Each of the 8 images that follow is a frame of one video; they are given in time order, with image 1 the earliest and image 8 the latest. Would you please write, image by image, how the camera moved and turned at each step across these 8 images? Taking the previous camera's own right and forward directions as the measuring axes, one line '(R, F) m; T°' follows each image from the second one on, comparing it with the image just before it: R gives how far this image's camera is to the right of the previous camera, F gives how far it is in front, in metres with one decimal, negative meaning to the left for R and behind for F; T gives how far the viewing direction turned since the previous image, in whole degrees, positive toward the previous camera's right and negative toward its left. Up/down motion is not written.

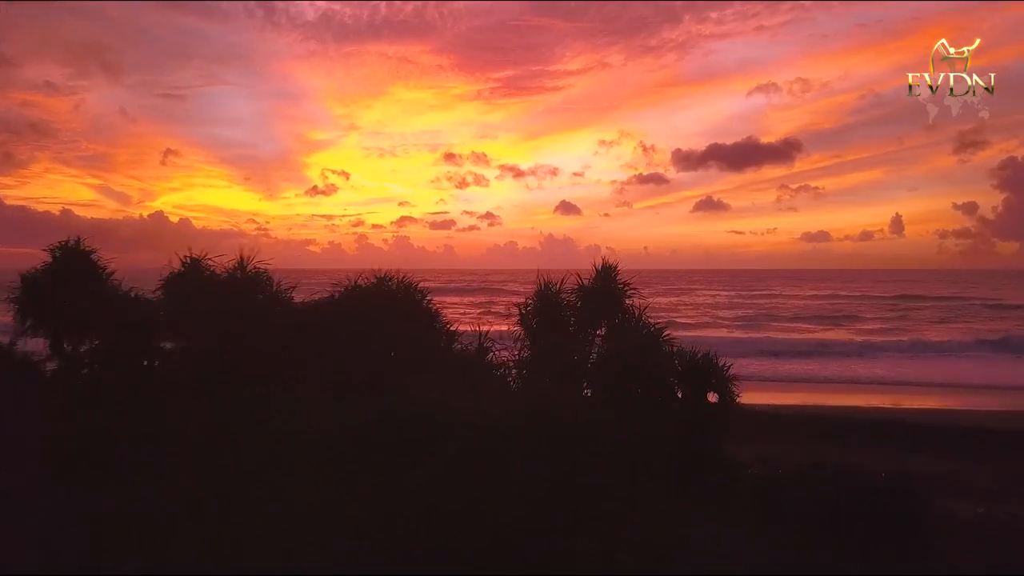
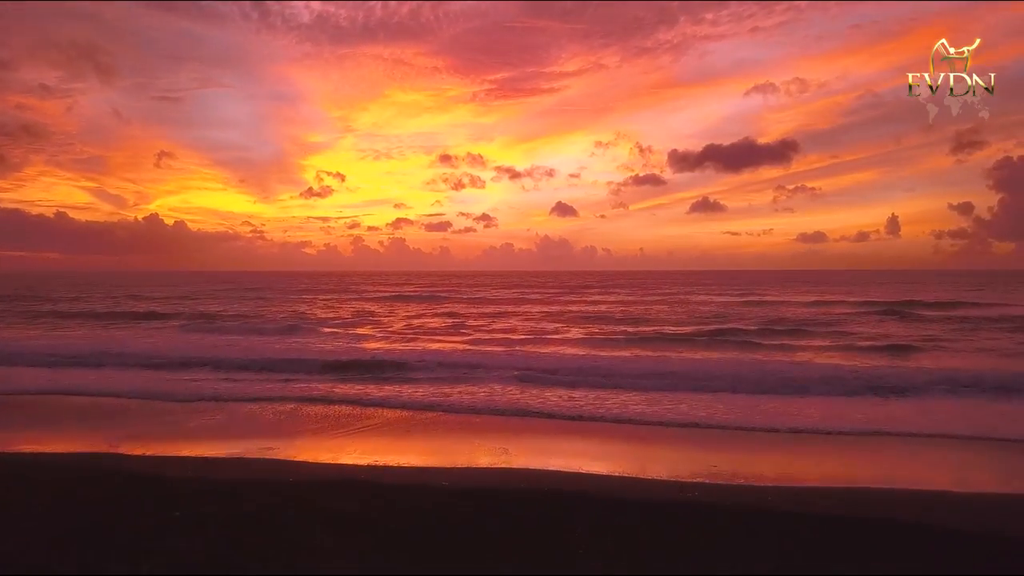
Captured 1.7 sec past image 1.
(+0.3, +2.3) m; 0°
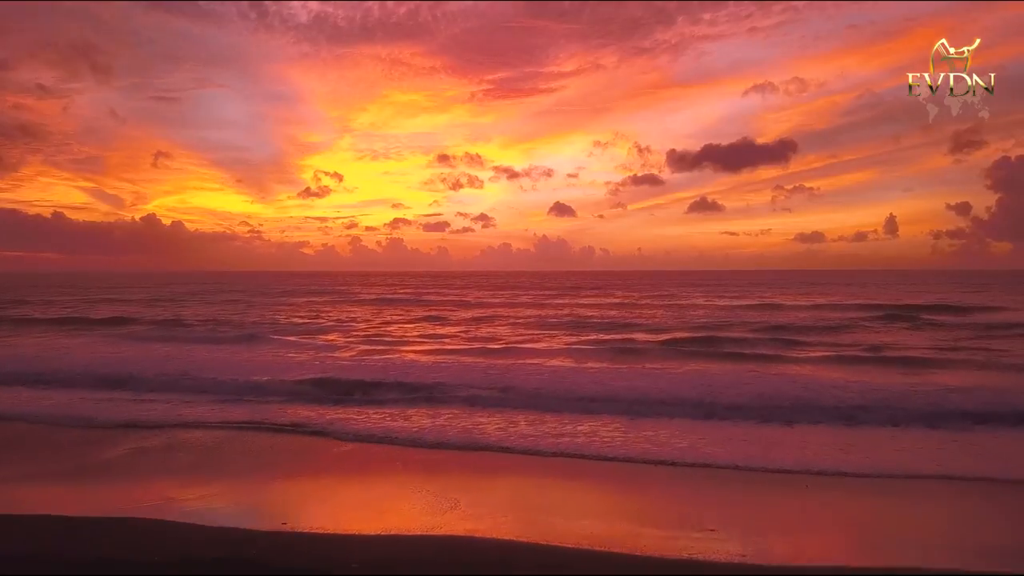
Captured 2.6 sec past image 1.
(+0.4, +1.6) m; 0°
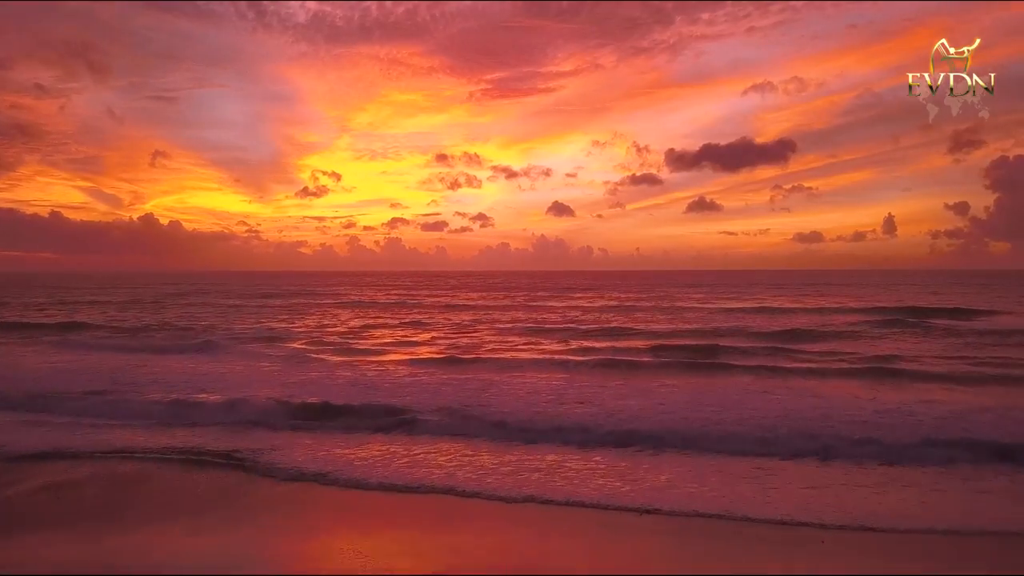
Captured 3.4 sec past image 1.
(+0.3, +1.5) m; 0°
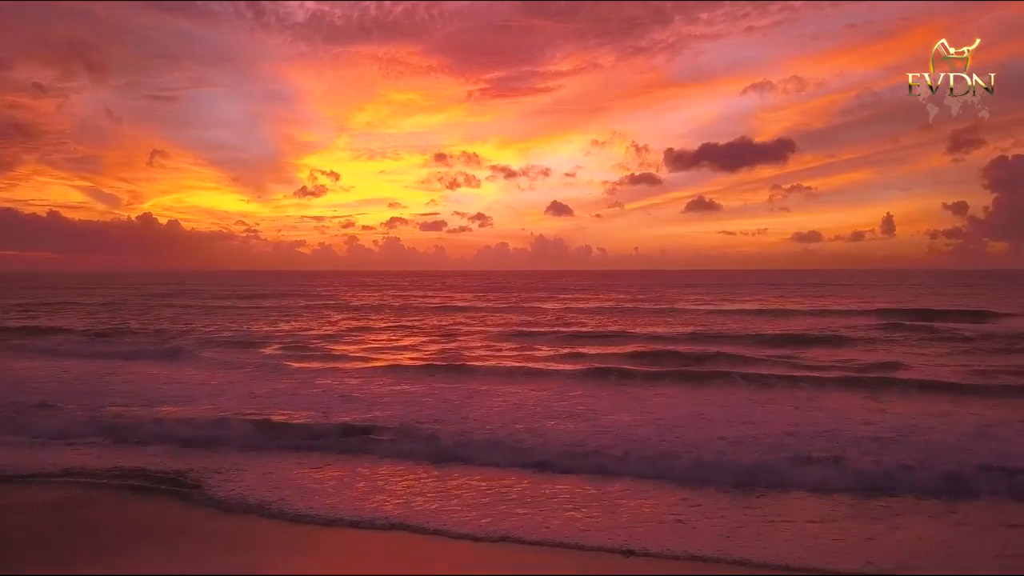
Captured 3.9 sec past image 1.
(+0.2, +1.0) m; 0°
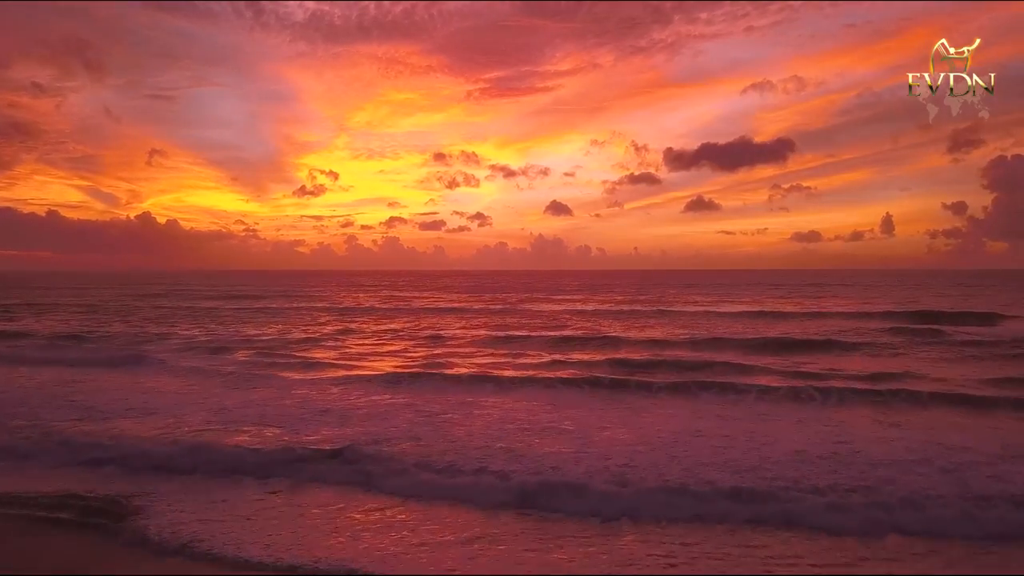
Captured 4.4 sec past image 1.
(+0.2, +1.0) m; 0°
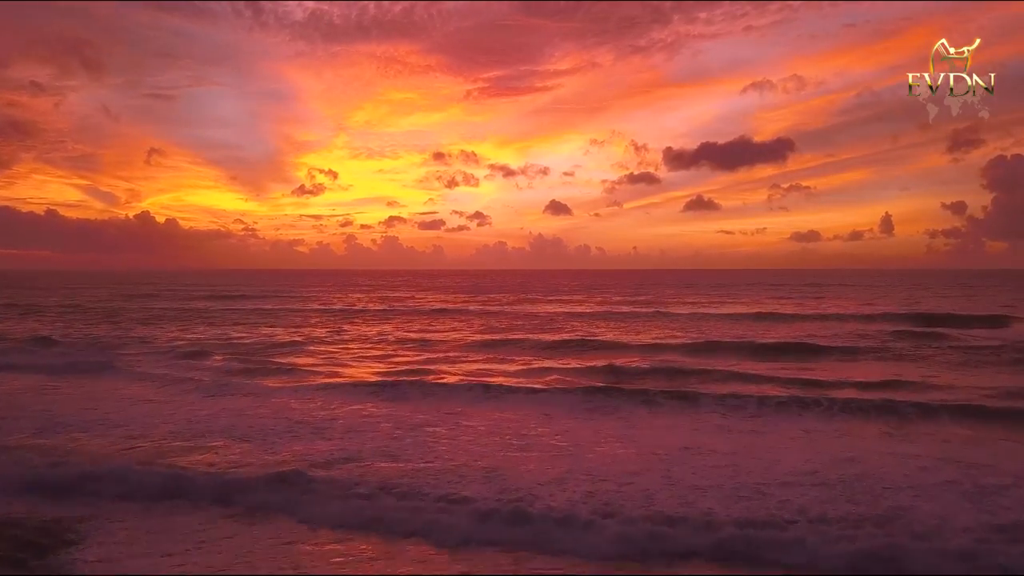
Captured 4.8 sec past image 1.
(+0.2, +0.8) m; 0°
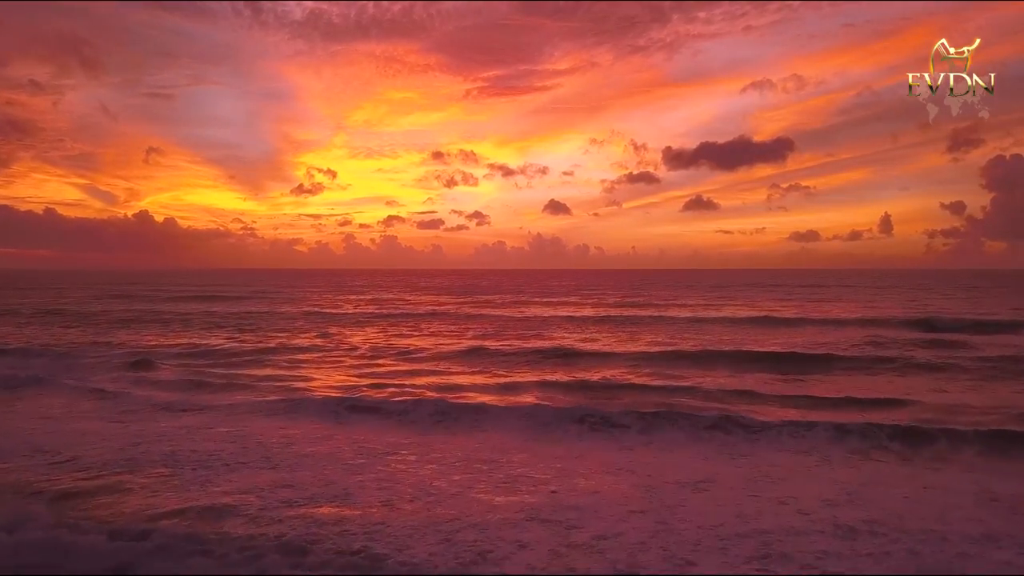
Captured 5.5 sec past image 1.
(+0.3, +1.4) m; 0°
